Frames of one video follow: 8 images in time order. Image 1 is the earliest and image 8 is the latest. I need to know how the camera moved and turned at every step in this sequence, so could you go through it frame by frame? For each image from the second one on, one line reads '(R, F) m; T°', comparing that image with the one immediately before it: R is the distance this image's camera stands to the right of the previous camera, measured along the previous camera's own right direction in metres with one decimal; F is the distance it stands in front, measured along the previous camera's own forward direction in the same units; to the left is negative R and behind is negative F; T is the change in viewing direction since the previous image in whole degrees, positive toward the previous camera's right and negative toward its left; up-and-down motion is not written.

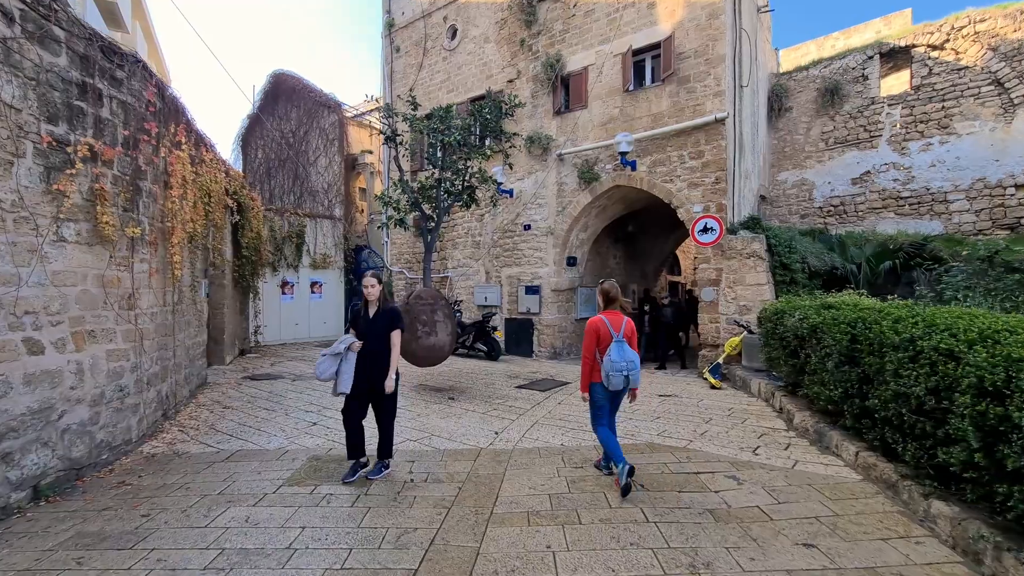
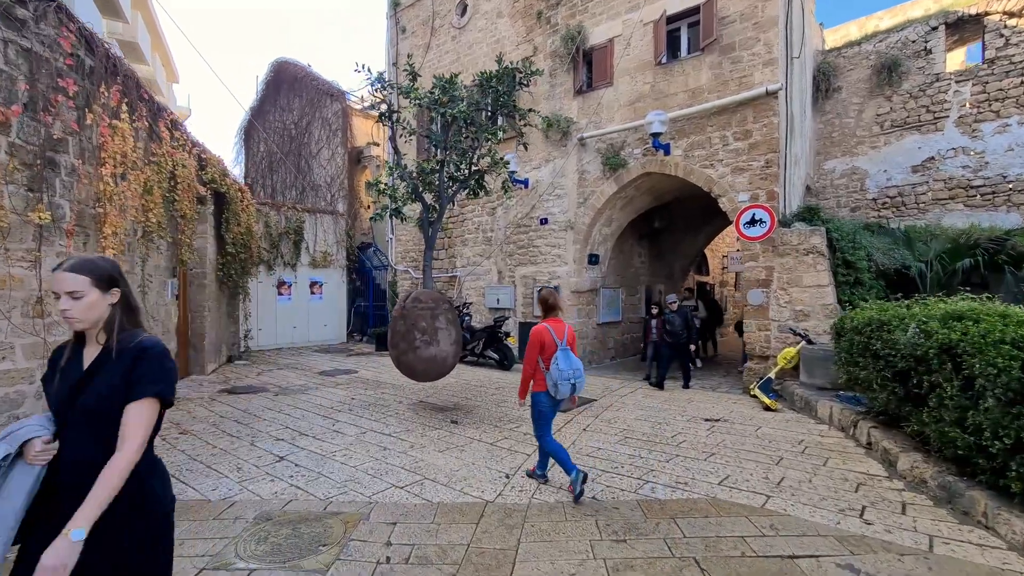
(0.0, +1.0) m; -2°
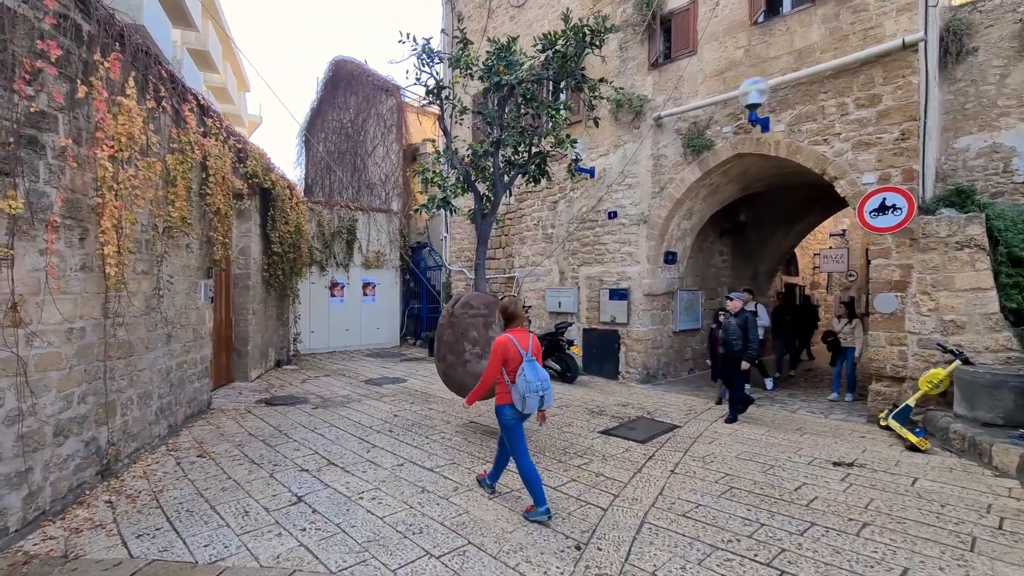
(-0.1, +0.9) m; -7°
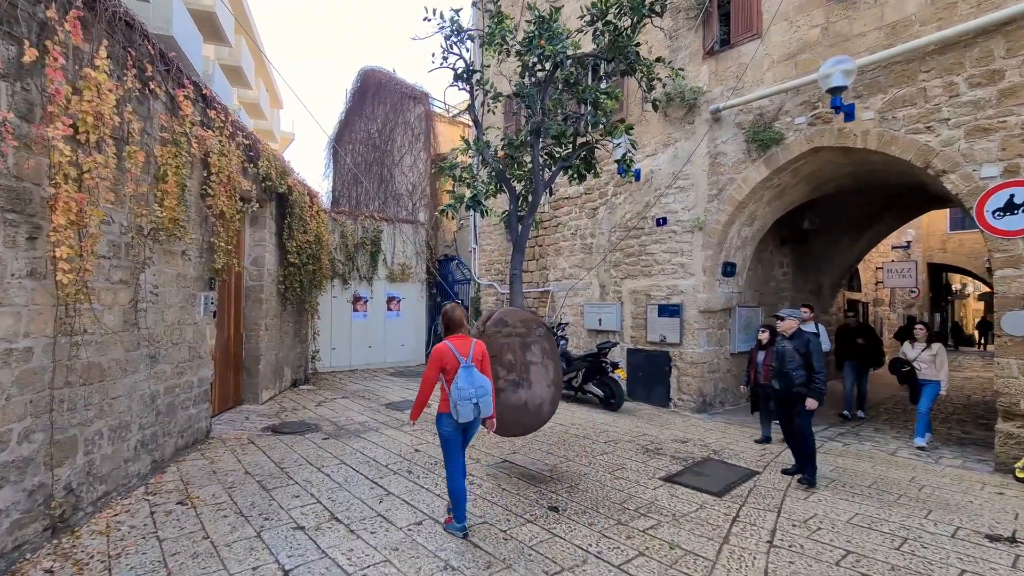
(-0.1, +0.8) m; -3°
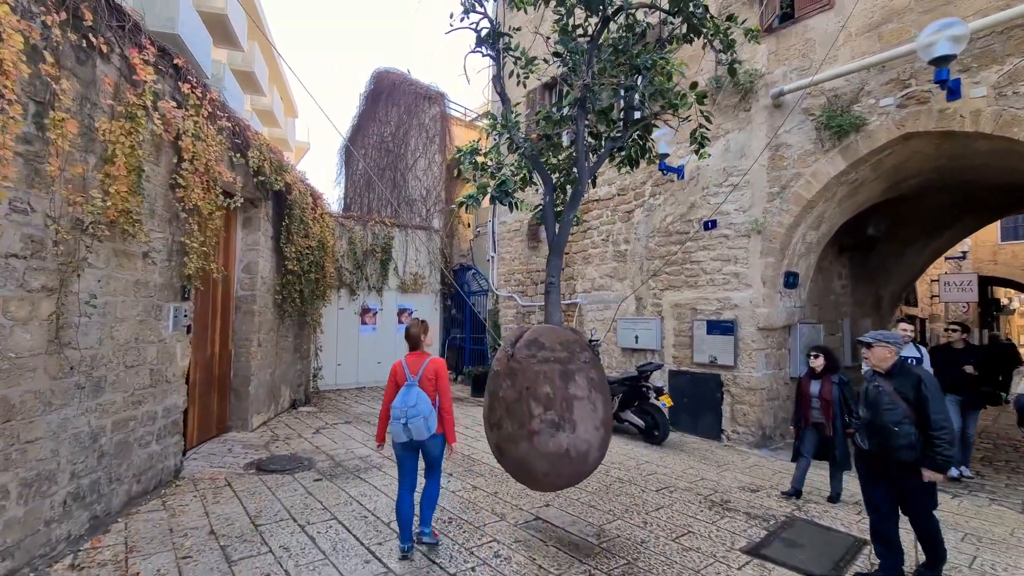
(-0.1, +0.9) m; -2°
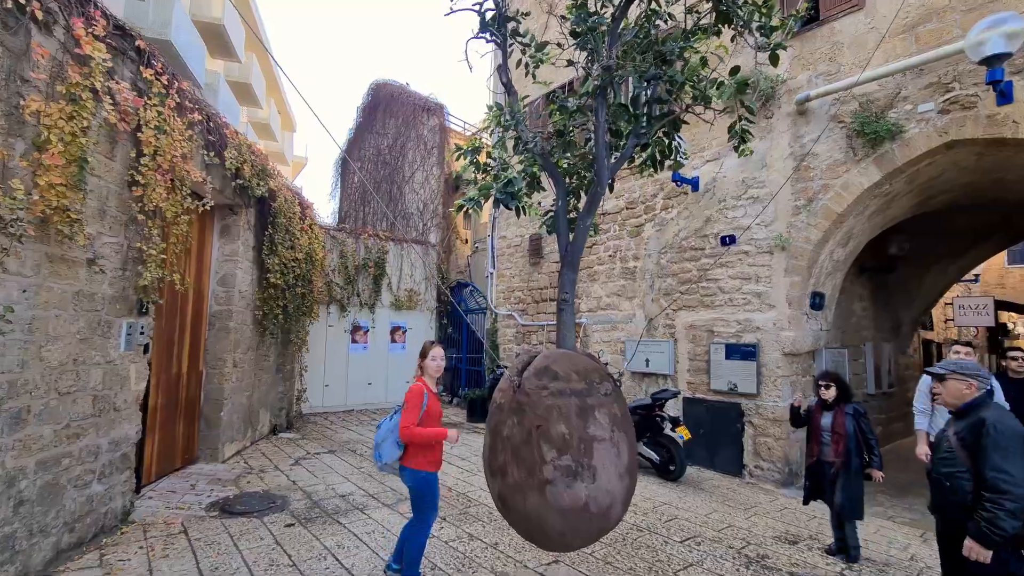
(-0.1, +0.5) m; 0°
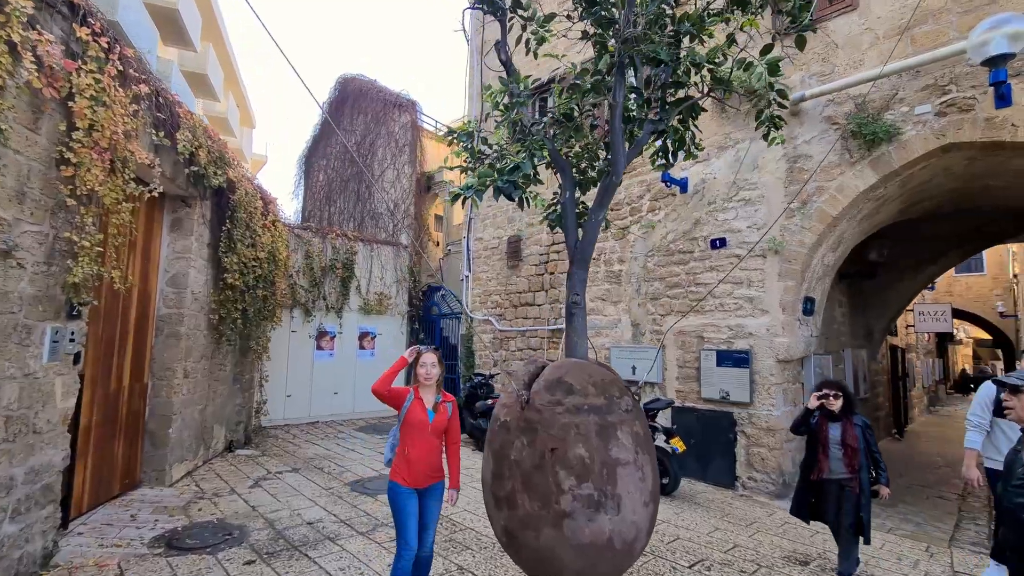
(-0.2, +0.4) m; +4°
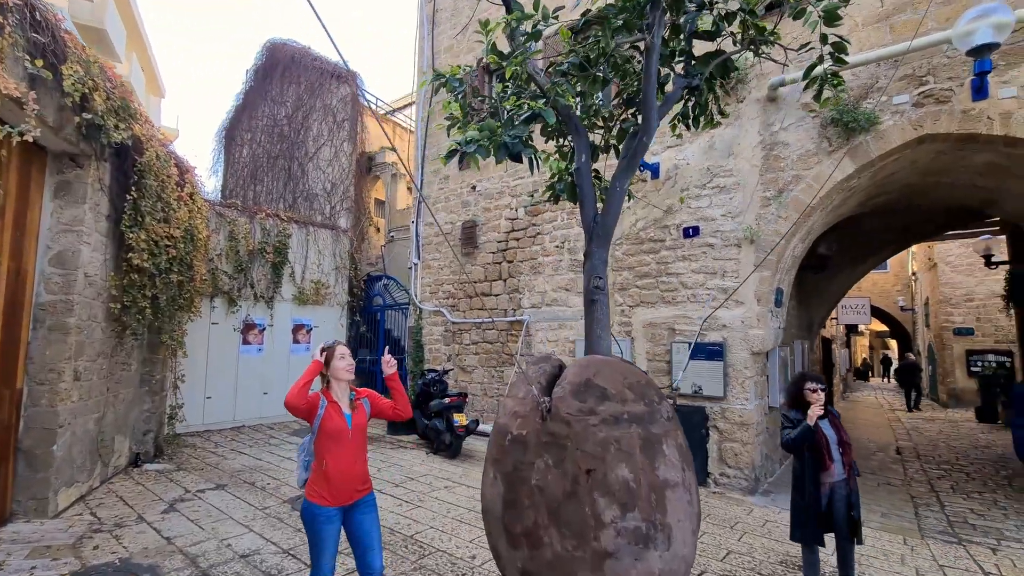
(-0.3, +0.5) m; +8°
